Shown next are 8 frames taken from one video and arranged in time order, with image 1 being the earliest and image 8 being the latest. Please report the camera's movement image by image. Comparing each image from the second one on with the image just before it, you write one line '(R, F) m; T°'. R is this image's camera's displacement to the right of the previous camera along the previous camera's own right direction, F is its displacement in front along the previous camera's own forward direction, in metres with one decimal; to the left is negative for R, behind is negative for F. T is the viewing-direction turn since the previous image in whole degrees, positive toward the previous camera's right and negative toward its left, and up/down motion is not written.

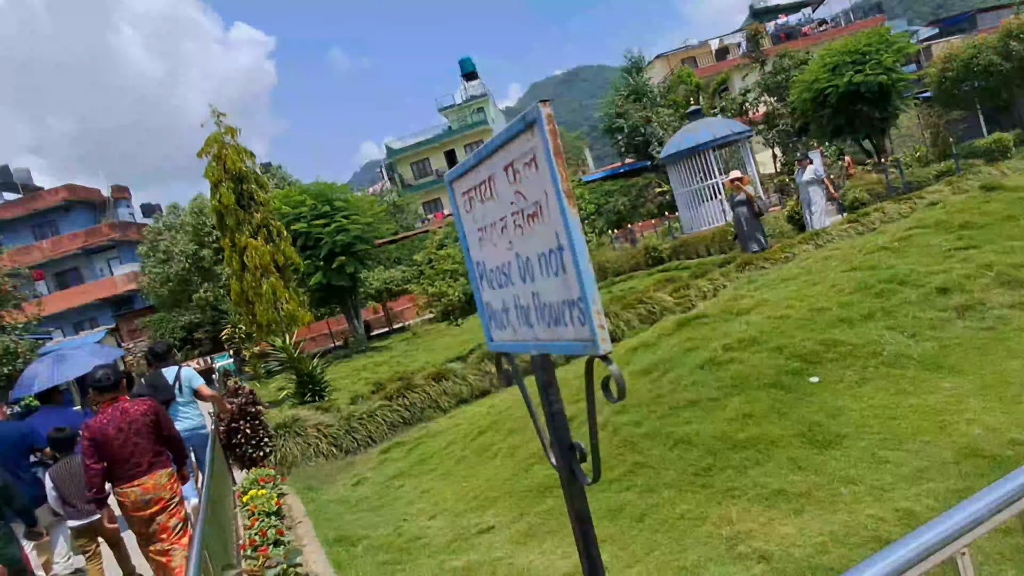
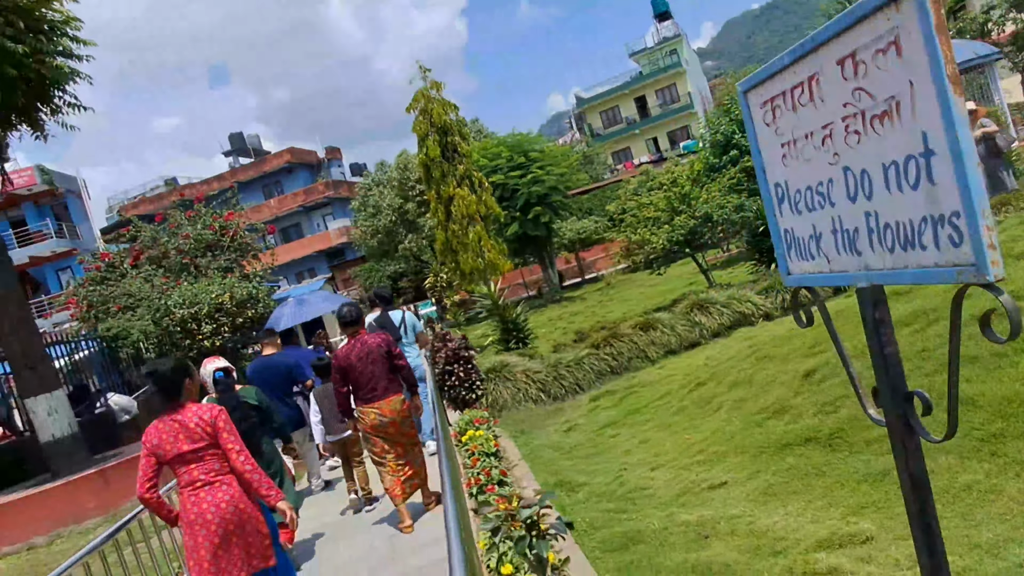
(-0.3, +0.2) m; -14°
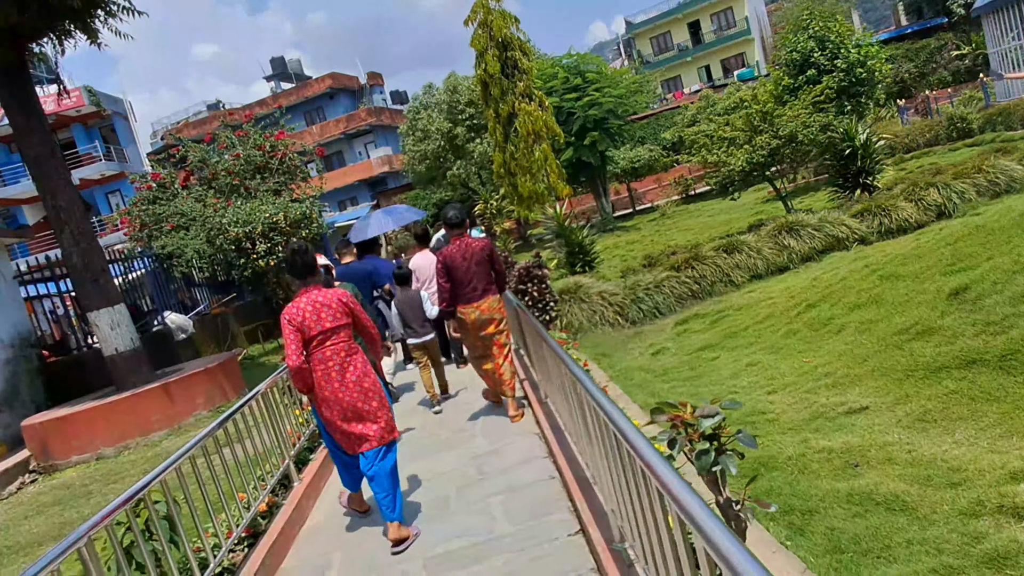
(-0.4, +0.4) m; -3°
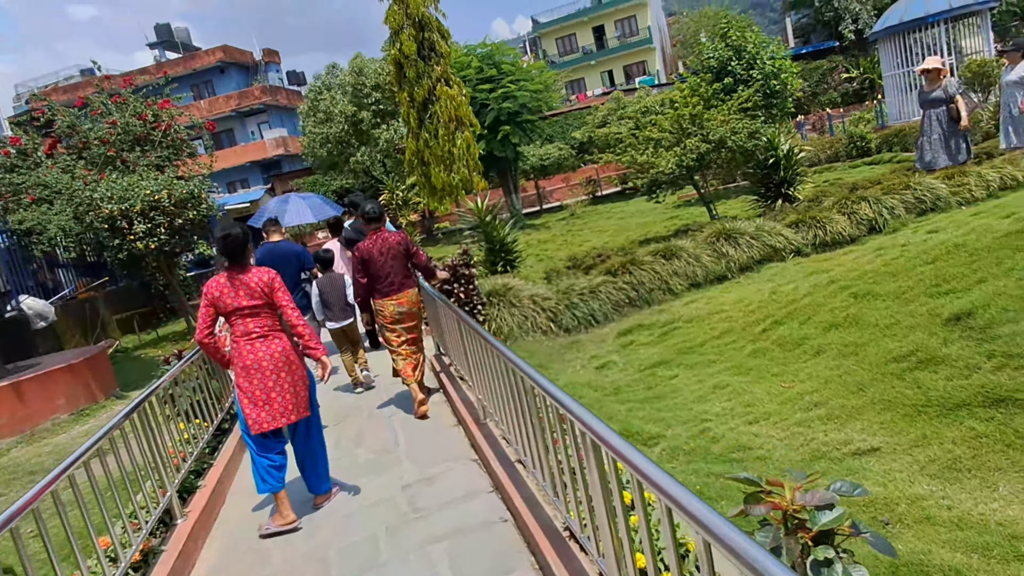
(-0.3, +0.8) m; +8°
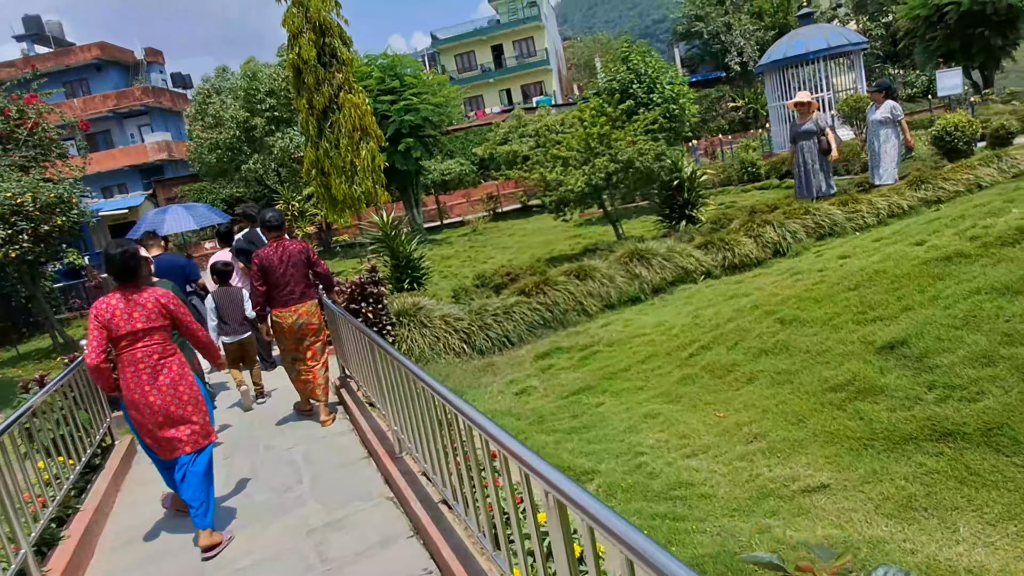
(-0.2, +0.4) m; +8°
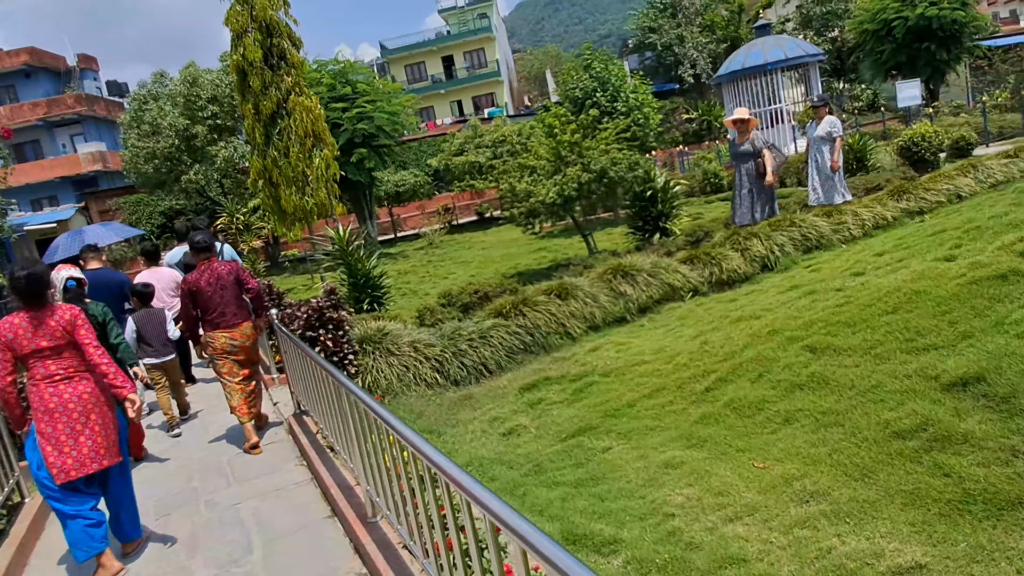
(-0.2, +0.7) m; +4°
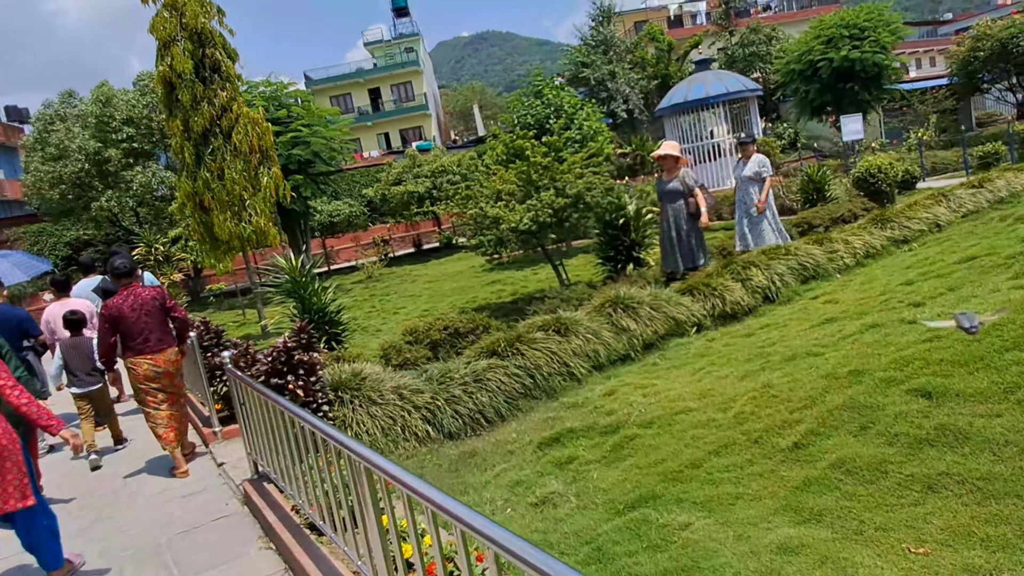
(-0.6, +0.9) m; +6°
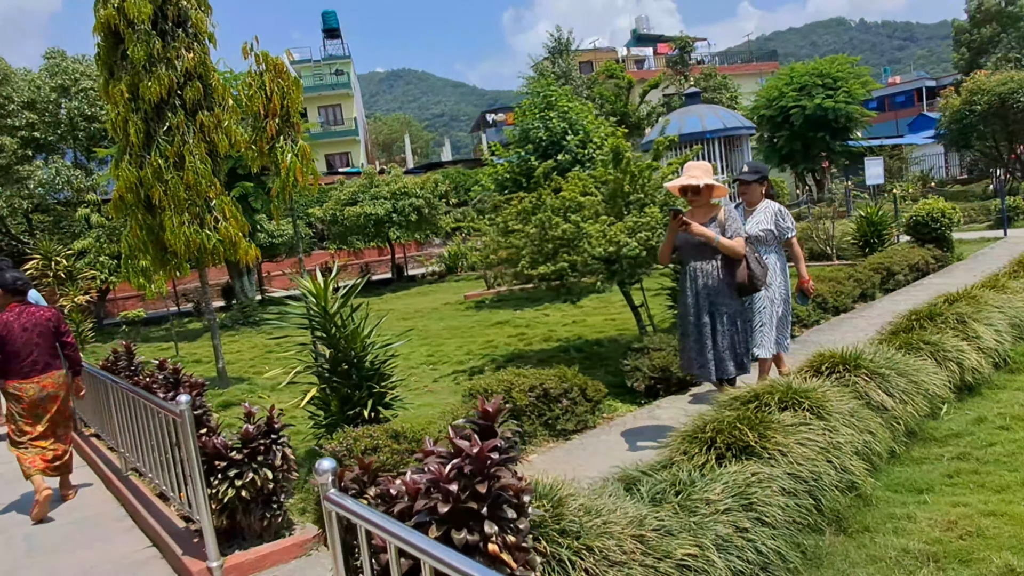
(-1.7, +2.6) m; +7°
